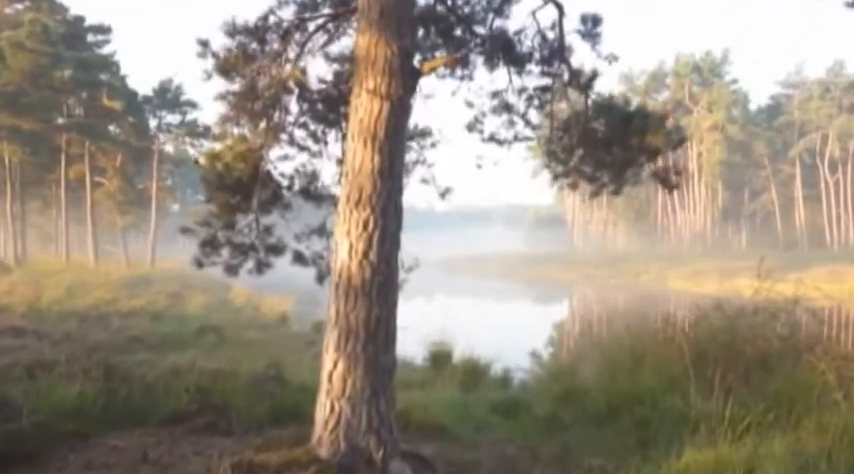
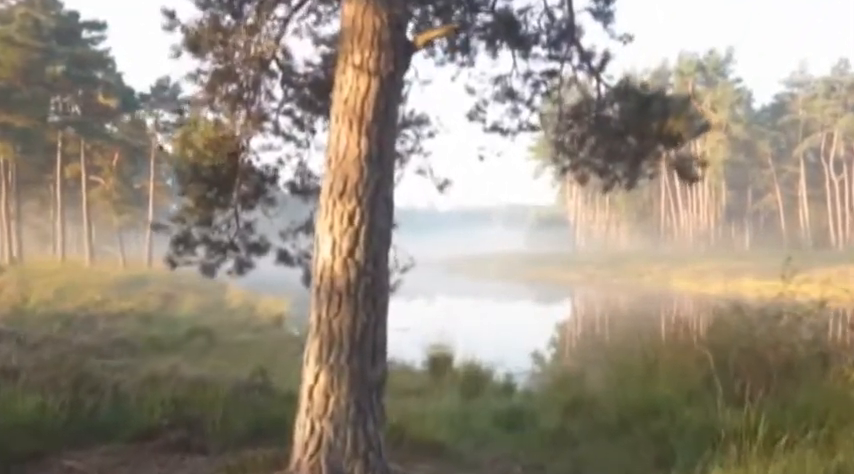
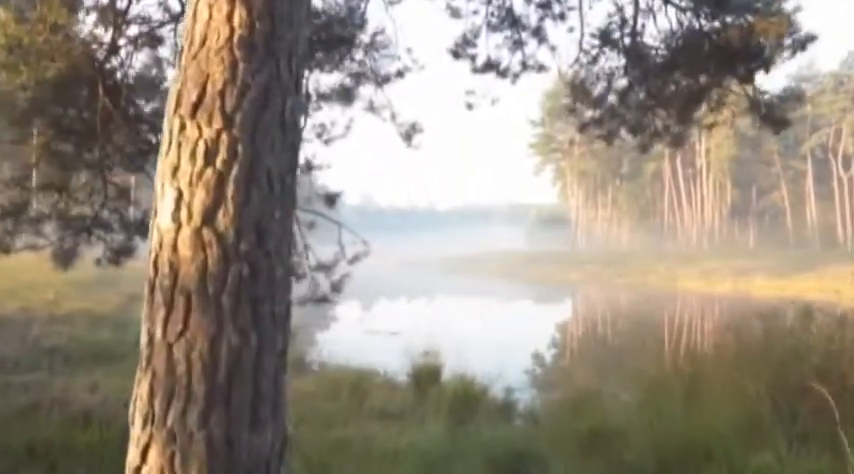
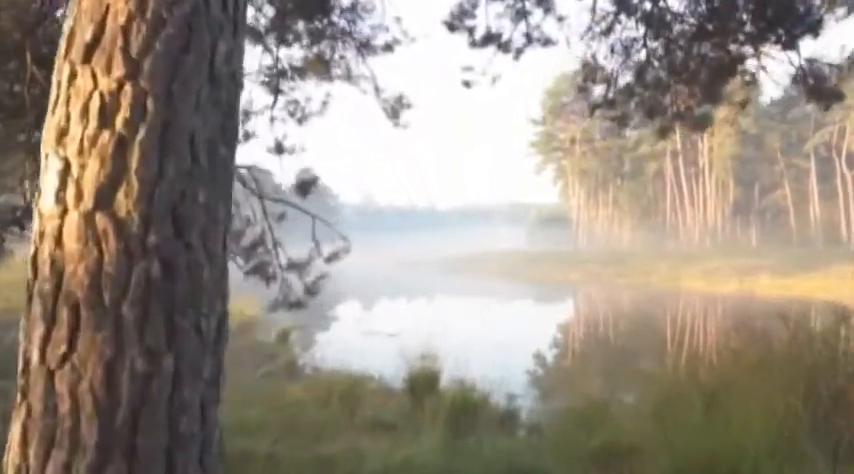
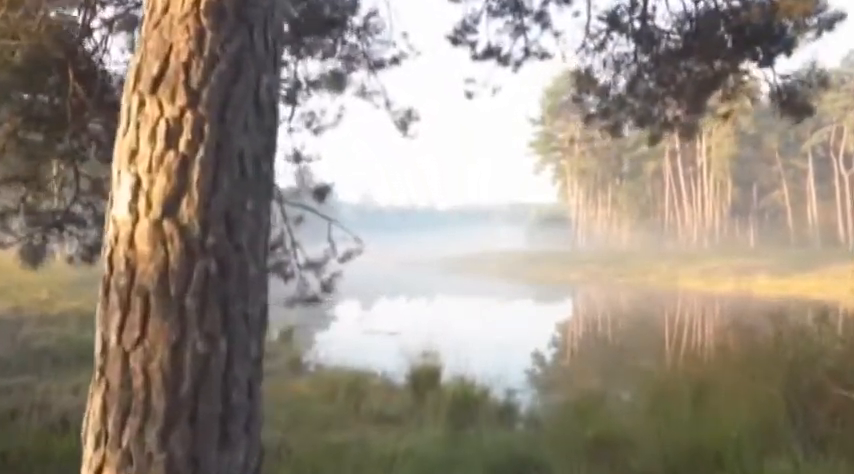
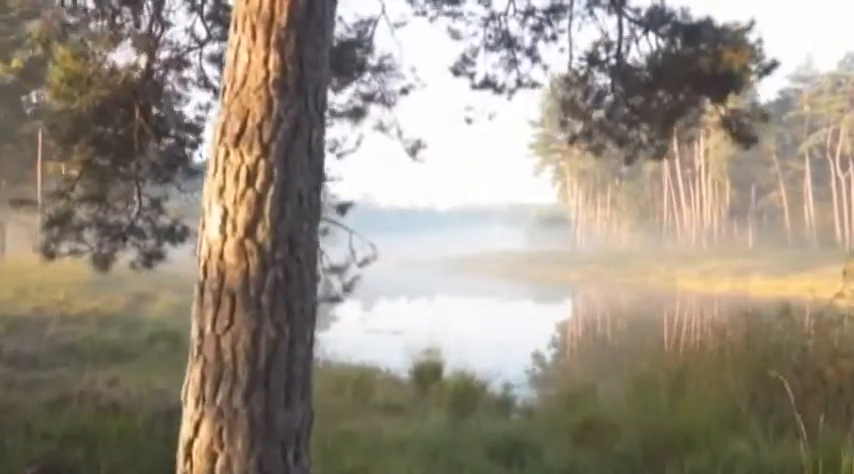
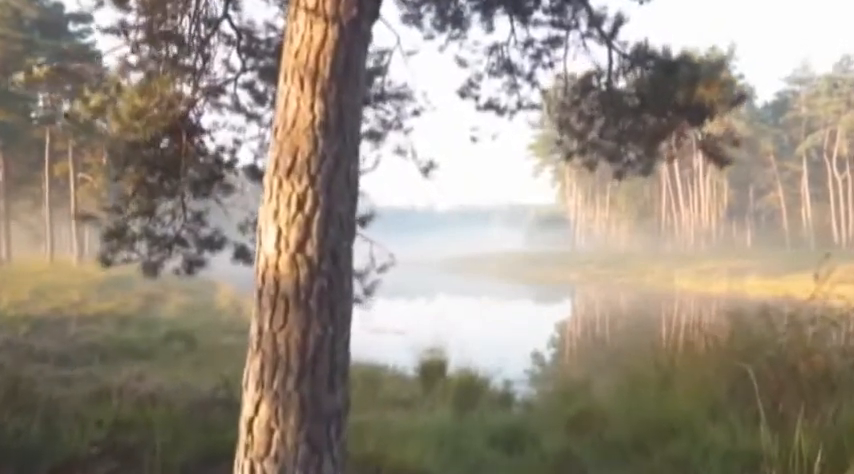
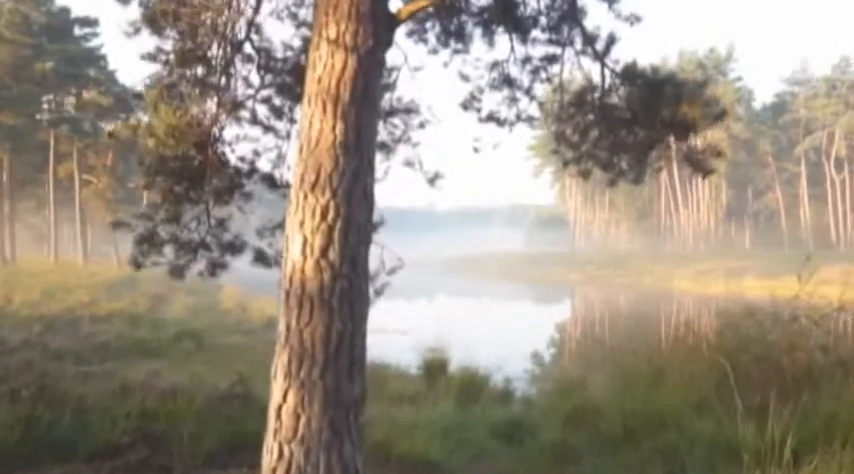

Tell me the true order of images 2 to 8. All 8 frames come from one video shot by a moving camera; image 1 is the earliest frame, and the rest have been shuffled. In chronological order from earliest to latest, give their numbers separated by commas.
2, 8, 7, 6, 3, 5, 4
